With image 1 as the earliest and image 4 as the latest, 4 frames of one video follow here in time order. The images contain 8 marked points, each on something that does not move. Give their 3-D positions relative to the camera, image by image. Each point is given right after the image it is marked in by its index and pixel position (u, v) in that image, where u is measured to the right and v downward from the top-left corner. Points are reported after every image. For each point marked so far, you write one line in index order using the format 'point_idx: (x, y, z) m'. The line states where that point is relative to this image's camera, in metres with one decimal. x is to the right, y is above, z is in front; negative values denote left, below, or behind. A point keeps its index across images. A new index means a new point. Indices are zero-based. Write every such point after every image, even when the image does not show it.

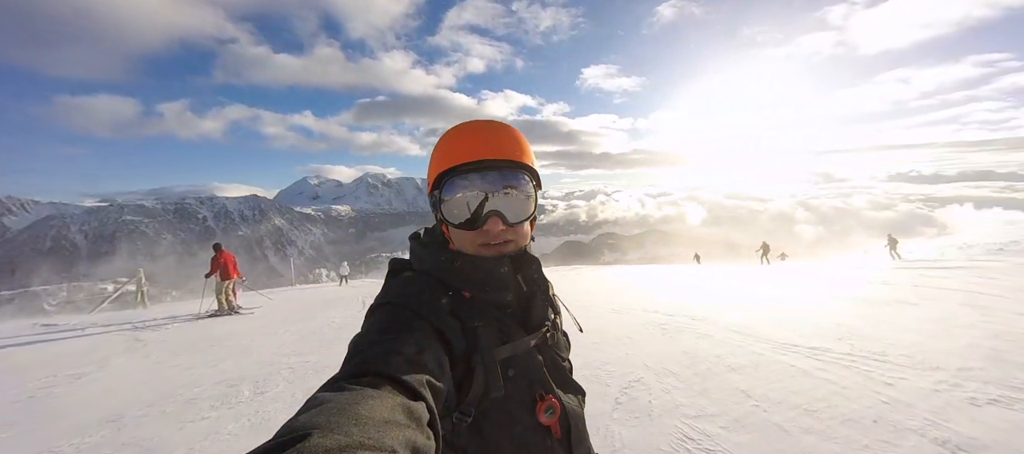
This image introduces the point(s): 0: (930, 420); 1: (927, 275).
0: (+4.8, -2.2, +3.8) m
1: (+19.7, -2.3, +16.0) m
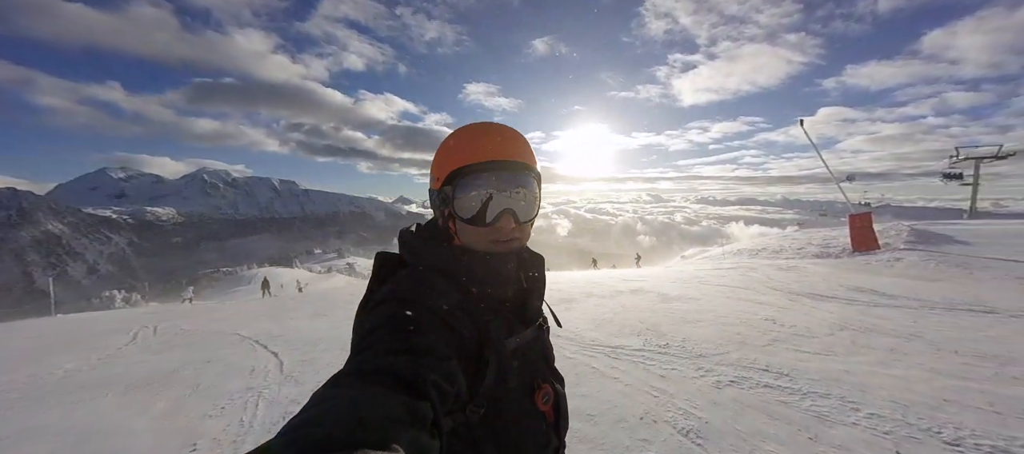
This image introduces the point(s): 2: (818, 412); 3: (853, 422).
0: (+2.0, -2.2, +4.0) m
1: (+12.2, -3.0, +20.4) m
2: (+3.4, -2.1, +3.8) m
3: (+3.6, -2.1, +3.6) m
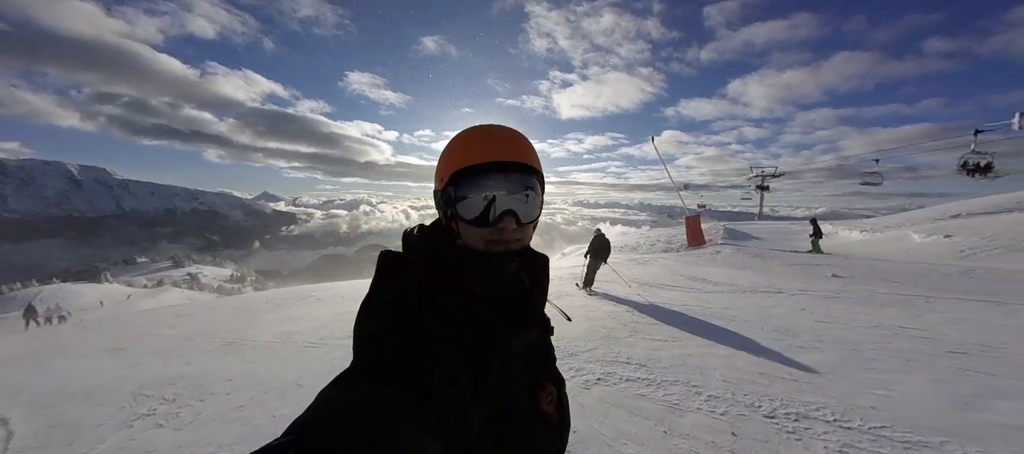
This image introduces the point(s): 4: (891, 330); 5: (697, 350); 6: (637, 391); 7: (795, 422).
0: (+0.5, -2.1, +3.7) m
1: (+5.0, -3.0, +22.4) m
2: (+1.9, -2.1, +4.0) m
3: (+2.1, -2.0, +3.8) m
4: (+7.7, -2.1, +6.7) m
5: (+3.2, -2.1, +5.8) m
6: (+1.6, -2.1, +4.3) m
7: (+3.0, -2.1, +3.5) m
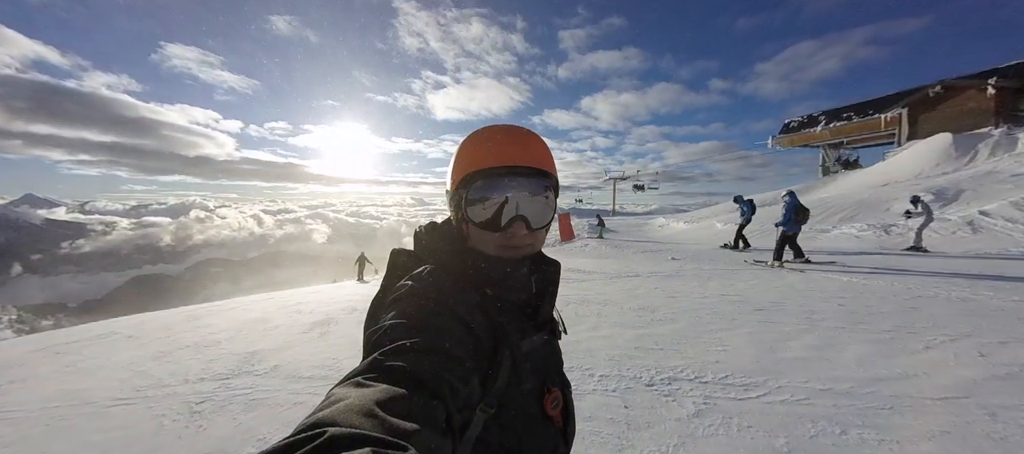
0: (-0.5, -2.2, +3.6) m
1: (-2.4, -3.0, +22.8) m
2: (+0.7, -2.0, +4.3) m
3: (+1.0, -2.0, +4.2) m
4: (+5.3, -1.9, +8.8) m
5: (+1.4, -2.1, +6.4) m
6: (+0.4, -2.1, +4.5) m
7: (+1.9, -2.0, +4.2) m
